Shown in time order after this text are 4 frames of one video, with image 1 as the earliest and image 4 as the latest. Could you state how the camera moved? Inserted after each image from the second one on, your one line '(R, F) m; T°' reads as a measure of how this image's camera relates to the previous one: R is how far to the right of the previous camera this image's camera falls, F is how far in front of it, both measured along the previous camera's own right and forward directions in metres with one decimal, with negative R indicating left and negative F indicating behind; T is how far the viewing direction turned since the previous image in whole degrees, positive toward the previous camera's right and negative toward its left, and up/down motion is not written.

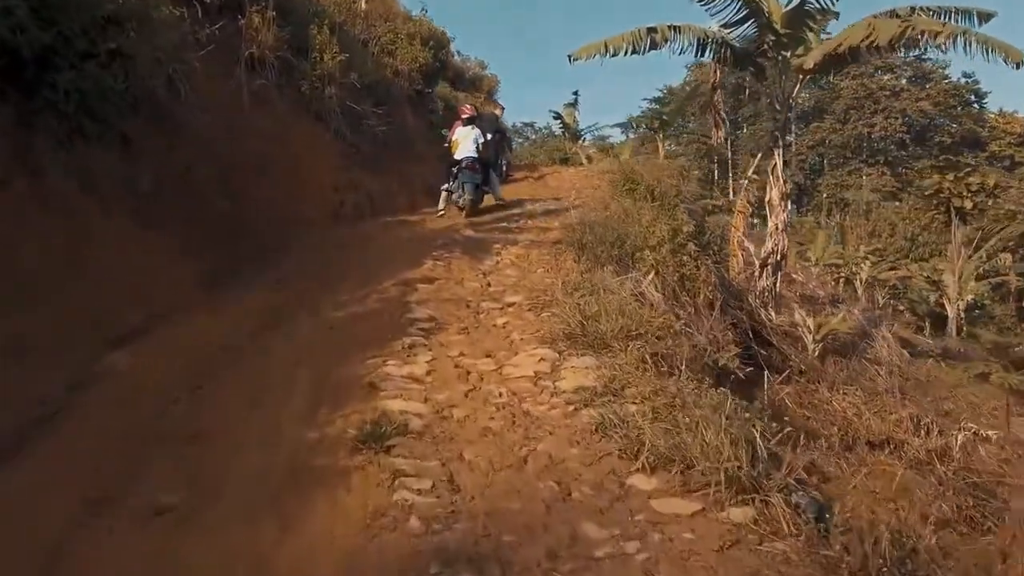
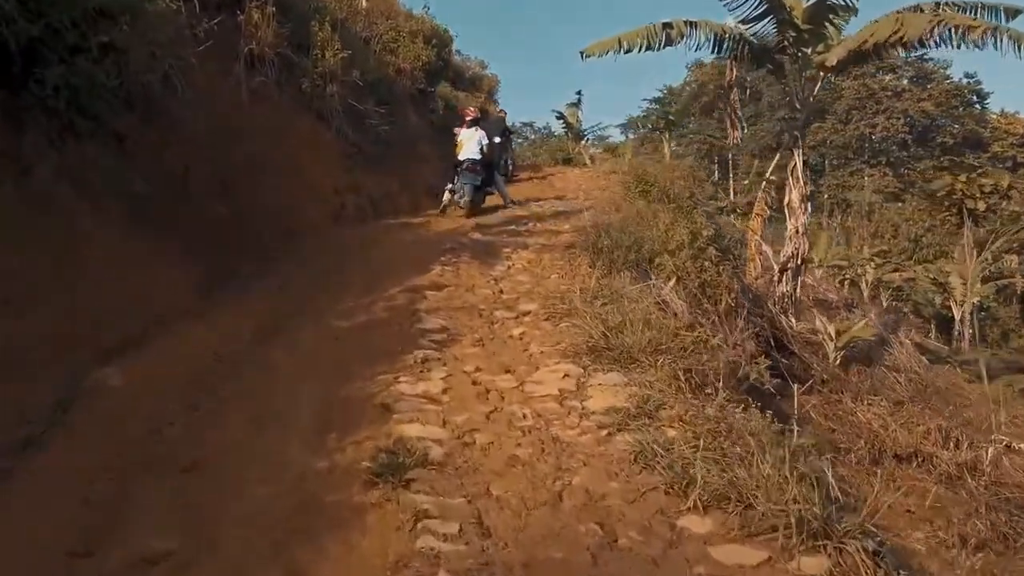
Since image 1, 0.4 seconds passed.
(-0.1, +0.3) m; 0°
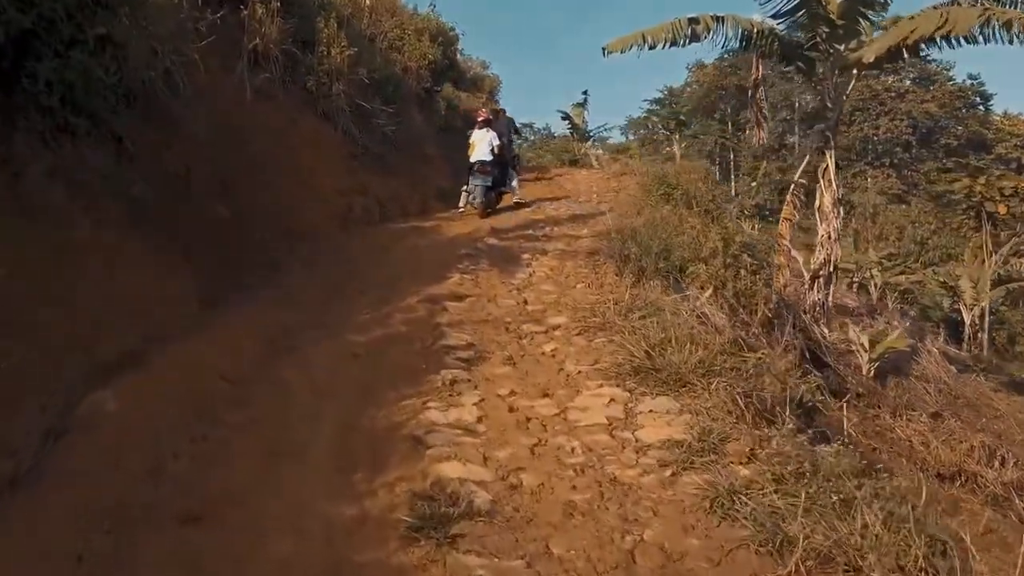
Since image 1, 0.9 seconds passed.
(-0.2, +0.4) m; 0°
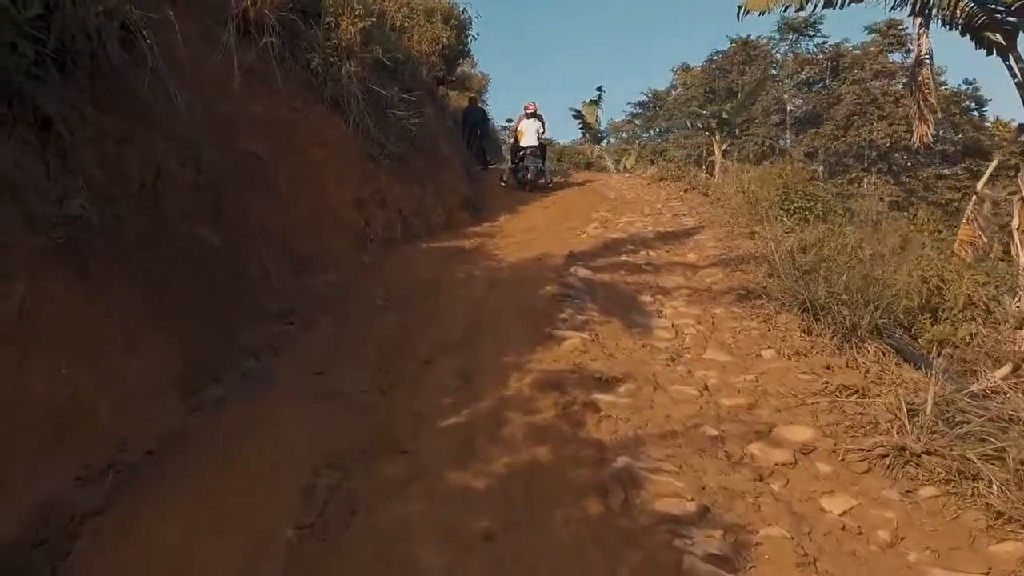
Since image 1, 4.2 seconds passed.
(-1.1, +2.3) m; +2°
